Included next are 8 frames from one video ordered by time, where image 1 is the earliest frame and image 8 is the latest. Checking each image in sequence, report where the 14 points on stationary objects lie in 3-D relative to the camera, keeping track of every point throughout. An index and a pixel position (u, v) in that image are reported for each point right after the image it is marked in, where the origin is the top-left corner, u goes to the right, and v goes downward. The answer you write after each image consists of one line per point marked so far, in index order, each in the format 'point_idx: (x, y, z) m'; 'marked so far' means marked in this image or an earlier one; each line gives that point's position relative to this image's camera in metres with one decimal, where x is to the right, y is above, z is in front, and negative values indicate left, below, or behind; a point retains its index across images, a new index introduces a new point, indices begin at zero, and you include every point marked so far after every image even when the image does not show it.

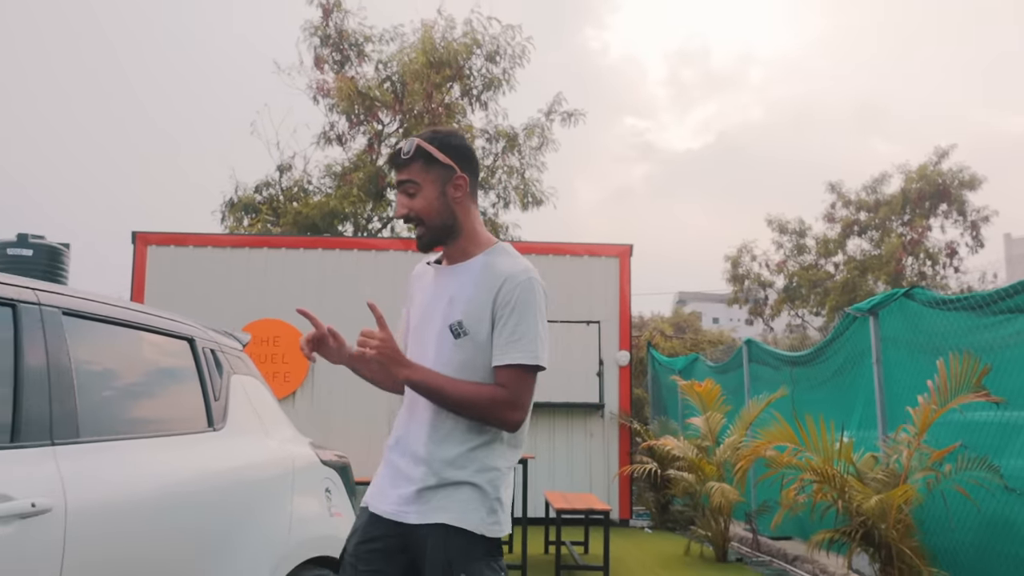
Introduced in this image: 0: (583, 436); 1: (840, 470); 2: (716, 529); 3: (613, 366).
0: (+0.7, -1.4, +9.4) m
1: (+1.6, -0.9, +5.0) m
2: (+1.5, -1.8, +7.5) m
3: (+1.0, -0.8, +9.6) m
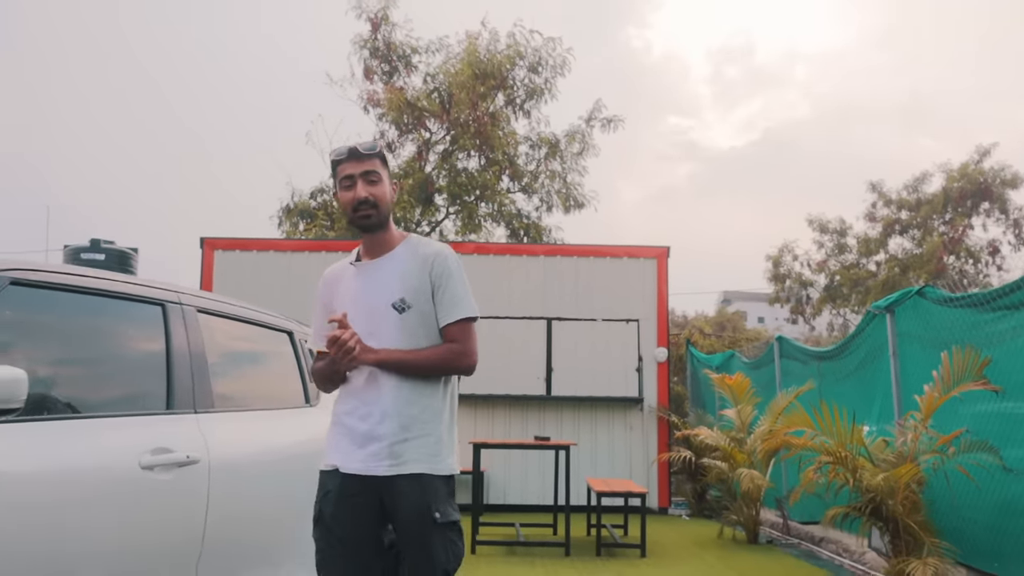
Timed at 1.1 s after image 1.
0: (+1.1, -1.4, +10.0) m
1: (+1.9, -0.9, +5.5) m
2: (+1.9, -1.8, +8.0) m
3: (+1.4, -0.8, +10.1) m
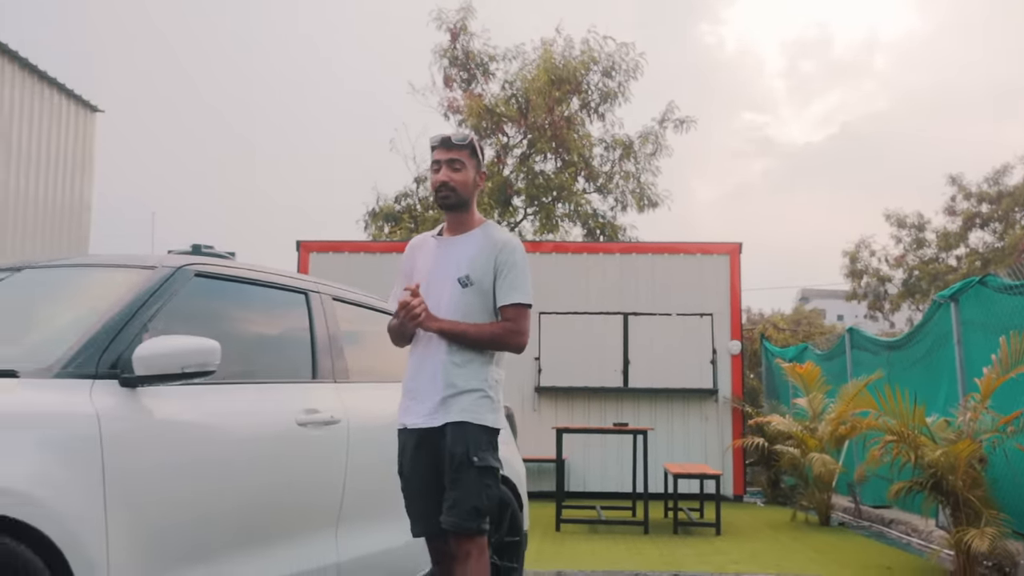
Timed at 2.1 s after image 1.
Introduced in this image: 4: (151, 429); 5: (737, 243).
0: (+2.0, -1.4, +10.4) m
1: (+2.4, -0.8, +5.8) m
2: (+2.6, -1.8, +8.3) m
3: (+2.3, -0.7, +10.5) m
4: (-1.0, -0.4, +2.7) m
5: (+2.4, +0.5, +10.5) m
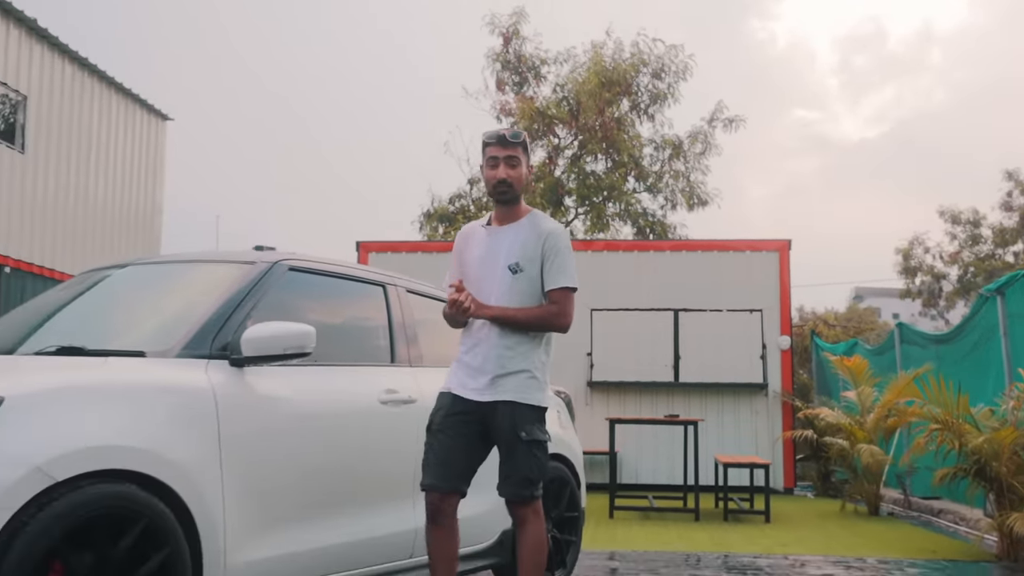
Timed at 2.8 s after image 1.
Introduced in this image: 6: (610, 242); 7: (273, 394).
0: (+2.5, -1.3, +10.6) m
1: (+2.7, -0.8, +6.0) m
2: (+3.1, -1.7, +8.5) m
3: (+2.8, -0.7, +10.7) m
4: (-0.8, -0.4, +3.0) m
5: (+3.0, +0.5, +10.7) m
6: (+1.1, +0.5, +10.9) m
7: (-0.8, -0.3, +3.1) m
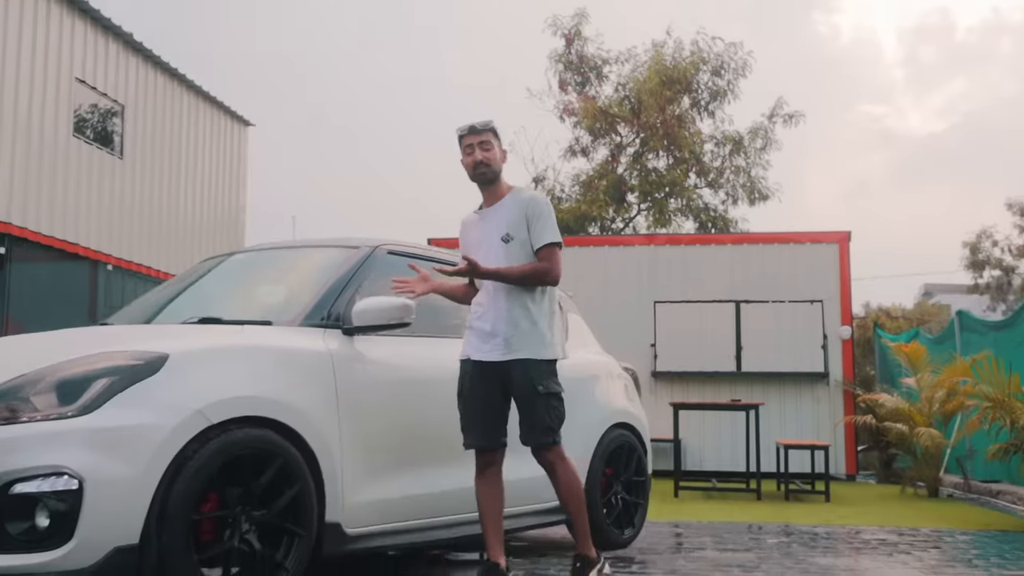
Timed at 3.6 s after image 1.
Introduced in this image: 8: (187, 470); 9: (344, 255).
0: (+3.3, -1.2, +10.8) m
1: (+3.2, -0.7, +6.3) m
2: (+3.7, -1.6, +8.7) m
3: (+3.6, -0.6, +10.9) m
4: (-0.5, -0.3, +3.5) m
5: (+3.7, +0.6, +10.9) m
6: (+1.8, +0.6, +11.2) m
7: (-0.5, -0.3, +3.6) m
8: (-0.9, -0.5, +2.8) m
9: (-0.7, +0.1, +3.9) m
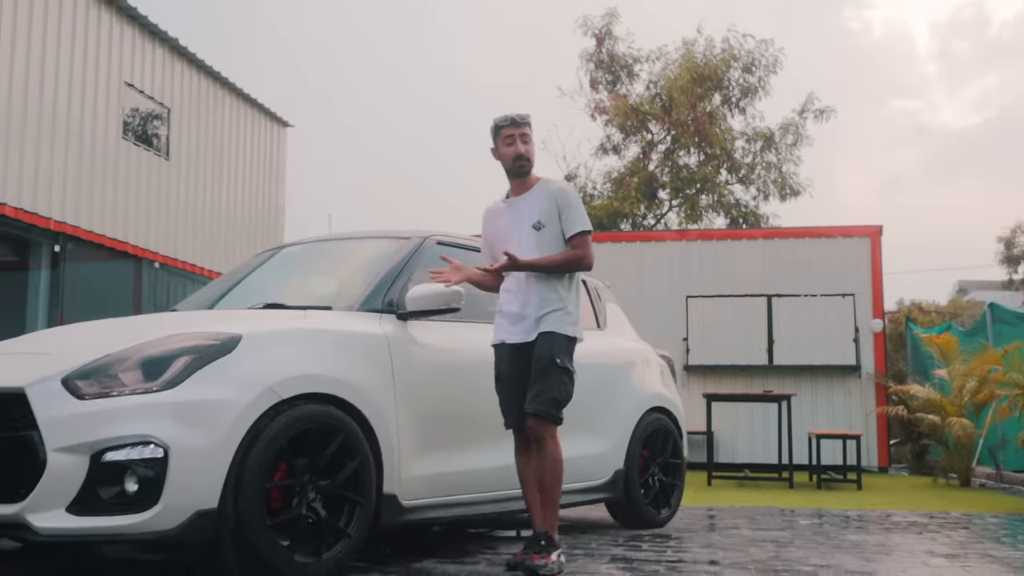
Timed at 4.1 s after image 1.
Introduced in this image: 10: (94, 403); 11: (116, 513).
0: (+3.7, -1.2, +10.9) m
1: (+3.4, -0.6, +6.4) m
2: (+4.0, -1.6, +8.8) m
3: (+4.0, -0.5, +11.0) m
4: (-0.3, -0.2, +3.7) m
5: (+4.1, +0.7, +11.0) m
6: (+2.2, +0.7, +11.4) m
7: (-0.3, -0.2, +3.8) m
8: (-0.8, -0.5, +3.1) m
9: (-0.5, +0.2, +4.1) m
10: (-1.2, -0.3, +2.9) m
11: (-1.2, -0.7, +2.9) m
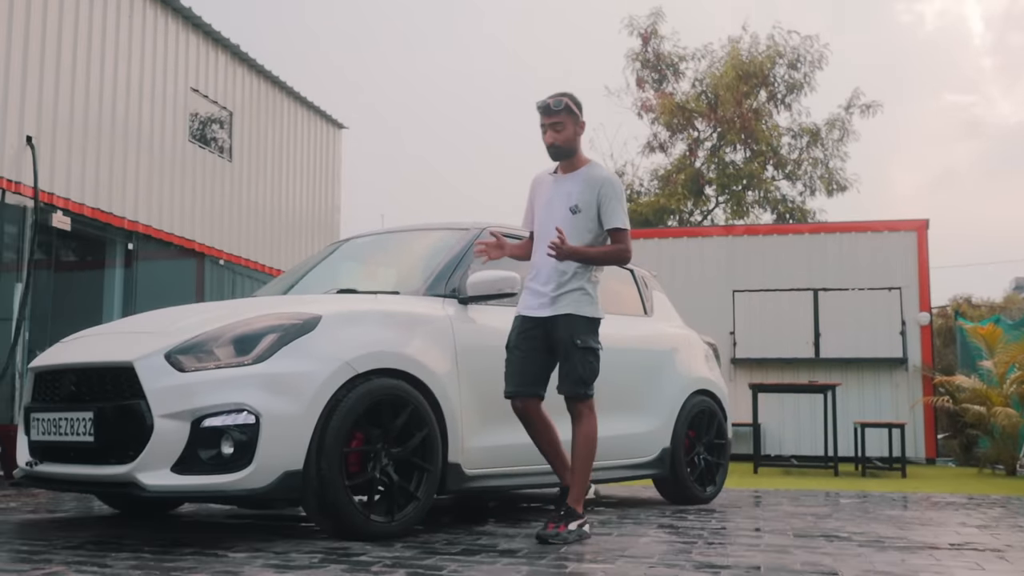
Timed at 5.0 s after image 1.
0: (+4.2, -1.1, +11.1) m
1: (+3.7, -0.6, +6.5) m
2: (+4.5, -1.5, +8.9) m
3: (+4.5, -0.4, +11.1) m
4: (-0.1, -0.2, +4.1) m
5: (+4.6, +0.8, +11.1) m
6: (+2.8, +0.7, +11.6) m
7: (-0.1, -0.2, +4.1) m
8: (-0.6, -0.4, +3.4) m
9: (-0.3, +0.2, +4.4) m
10: (-1.0, -0.3, +3.3) m
11: (-1.0, -0.6, +3.2) m
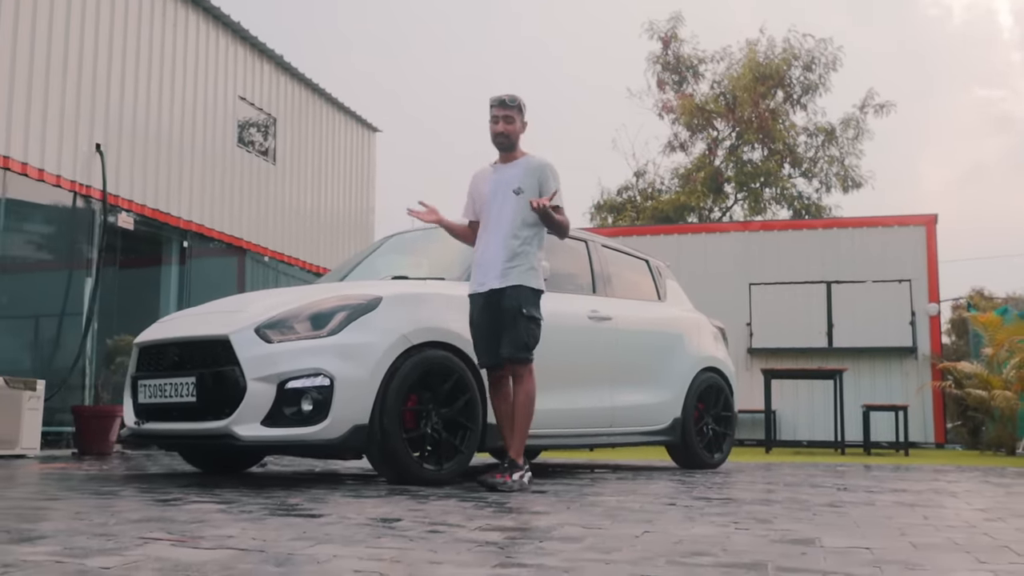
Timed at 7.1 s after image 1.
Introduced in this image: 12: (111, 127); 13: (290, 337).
0: (+4.5, -1.0, +11.6) m
1: (+4.0, -0.5, +7.1) m
2: (+4.7, -1.4, +9.5) m
3: (+4.8, -0.3, +11.6) m
4: (0.0, -0.1, +4.7) m
5: (+4.9, +0.9, +11.7) m
6: (+3.1, +0.8, +12.1) m
7: (0.0, -0.1, +4.8) m
8: (-0.5, -0.4, +4.1) m
9: (-0.1, +0.3, +5.1) m
10: (-0.9, -0.2, +3.9) m
11: (-0.9, -0.5, +3.9) m
12: (-3.6, +1.5, +8.9) m
13: (-0.9, -0.2, +4.0) m
